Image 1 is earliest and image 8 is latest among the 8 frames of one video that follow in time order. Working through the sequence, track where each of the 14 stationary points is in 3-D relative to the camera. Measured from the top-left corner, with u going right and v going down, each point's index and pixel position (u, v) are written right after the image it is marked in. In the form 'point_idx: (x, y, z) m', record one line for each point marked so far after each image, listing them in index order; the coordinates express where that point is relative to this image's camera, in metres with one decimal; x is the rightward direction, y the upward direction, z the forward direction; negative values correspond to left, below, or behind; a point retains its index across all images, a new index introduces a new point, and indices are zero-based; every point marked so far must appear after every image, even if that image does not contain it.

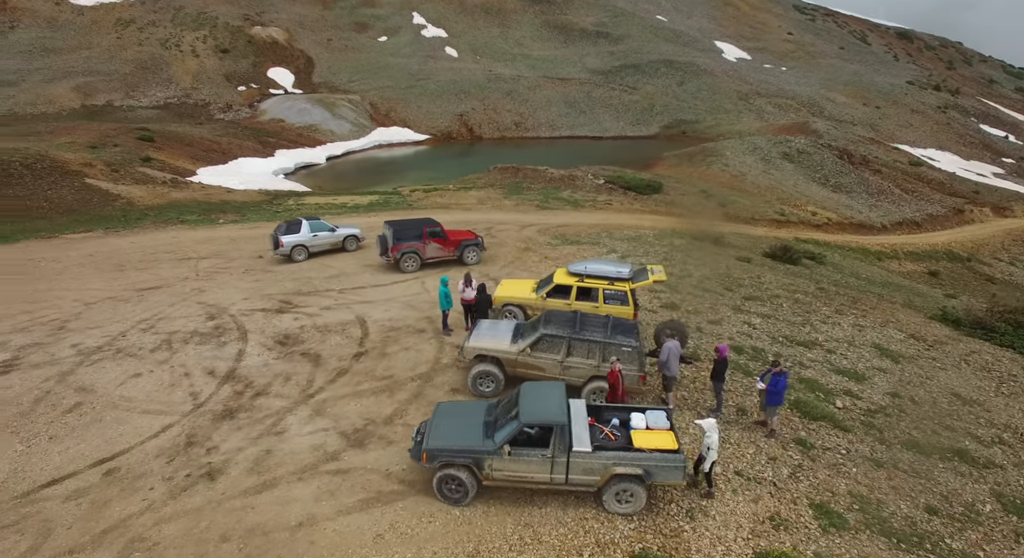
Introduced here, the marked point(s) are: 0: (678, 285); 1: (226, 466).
0: (+5.4, -0.1, +17.0) m
1: (-4.3, -2.8, +8.0) m
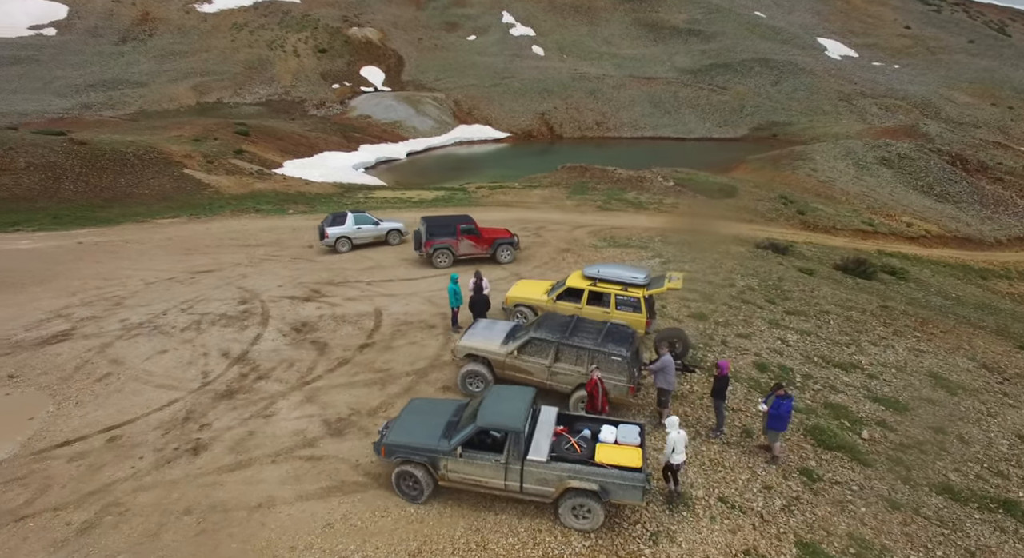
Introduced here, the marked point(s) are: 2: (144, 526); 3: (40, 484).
0: (+6.2, -0.4, +16.1) m
1: (-4.8, -2.6, +8.4) m
2: (-4.7, -3.2, +6.8) m
3: (-6.9, -3.0, +7.7) m
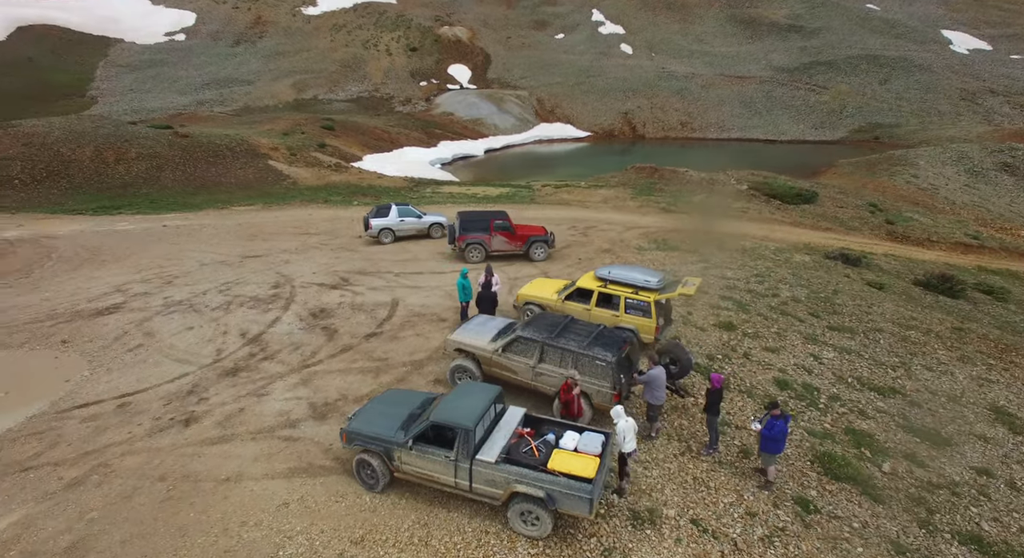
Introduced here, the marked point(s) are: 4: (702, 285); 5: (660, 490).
0: (+6.8, -0.6, +15.0) m
1: (-5.2, -2.3, +8.9) m
2: (-5.3, -2.9, +7.2) m
3: (-7.4, -2.6, +8.5) m
4: (+5.8, -0.1, +16.1) m
5: (+2.1, -3.1, +7.7) m
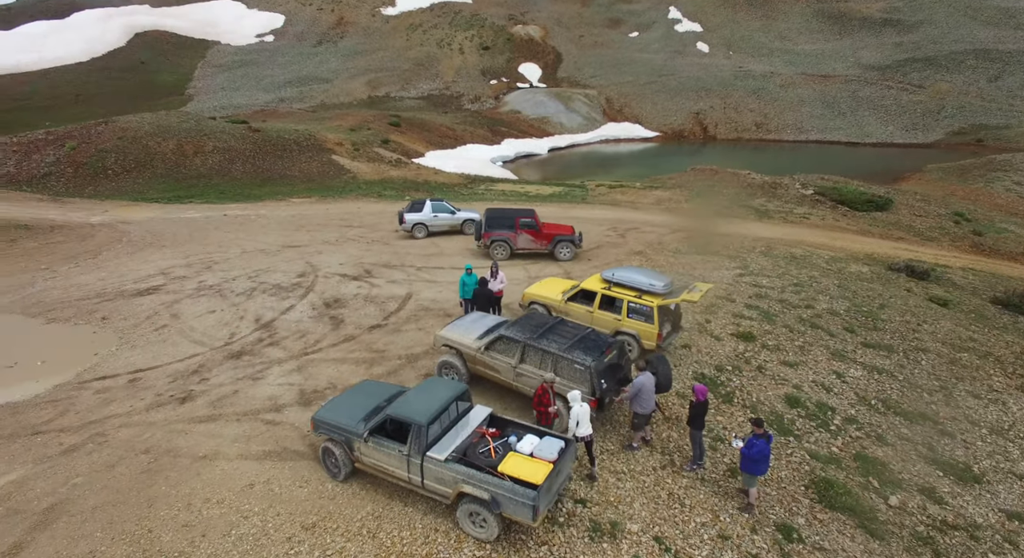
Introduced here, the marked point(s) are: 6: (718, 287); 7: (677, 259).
0: (+7.1, -0.8, +14.1) m
1: (-5.5, -2.0, +9.3) m
2: (-5.9, -2.6, +7.7) m
3: (-7.7, -2.2, +9.2) m
4: (+6.3, -0.3, +15.3) m
5: (+1.6, -3.1, +7.4) m
6: (+6.0, -0.2, +15.3) m
7: (+6.5, +0.8, +19.9) m
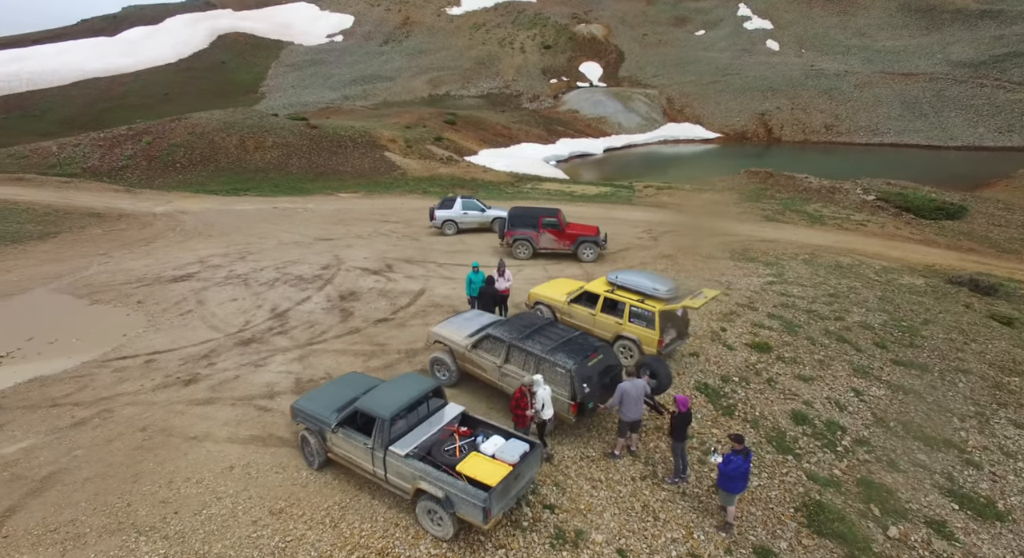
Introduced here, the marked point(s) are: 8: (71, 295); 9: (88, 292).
0: (+7.4, -1.1, +13.3) m
1: (-5.7, -1.8, +9.8) m
2: (-6.2, -2.4, +8.2) m
3: (-7.9, -1.9, +9.8) m
4: (+6.7, -0.5, +14.6) m
5: (+1.2, -3.1, +7.1) m
6: (+6.4, -0.4, +14.6) m
7: (+7.4, +0.6, +19.2) m
8: (-12.7, -0.4, +15.4) m
9: (-12.4, -0.3, +15.6) m
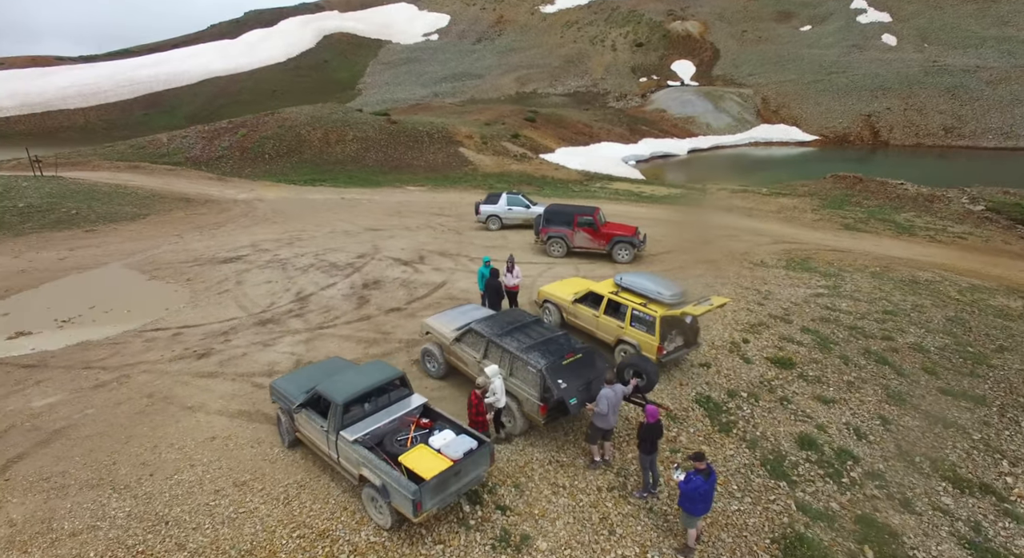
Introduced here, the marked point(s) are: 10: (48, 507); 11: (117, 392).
0: (+7.6, -1.4, +12.2) m
1: (-5.8, -1.5, +10.4) m
2: (-6.6, -2.0, +9.0) m
3: (-8.0, -1.4, +10.8) m
4: (+7.2, -0.8, +13.5) m
5: (+0.5, -3.1, +6.9) m
6: (+6.9, -0.7, +13.6) m
7: (+8.5, +0.3, +17.9) m
8: (-11.9, +0.3, +16.9) m
9: (-11.6, +0.4, +17.1) m
10: (-5.7, -2.8, +6.6) m
11: (-6.7, -1.9, +9.0) m
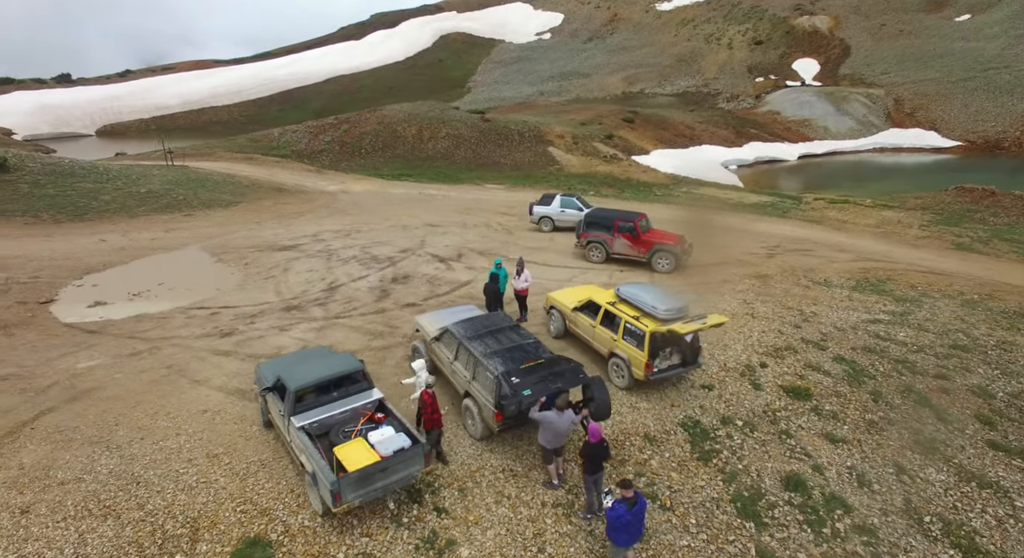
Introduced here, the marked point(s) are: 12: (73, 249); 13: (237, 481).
0: (+7.6, -1.9, +10.8) m
1: (-5.9, -1.2, +11.4) m
2: (-6.9, -1.6, +10.1) m
3: (-8.0, -1.0, +12.1) m
4: (+7.4, -1.3, +12.2) m
5: (-0.4, -3.2, +6.8) m
6: (+7.2, -1.2, +12.3) m
7: (+9.6, -0.3, +16.3) m
8: (-10.7, +1.0, +18.8) m
9: (-10.3, +1.0, +18.9) m
10: (-6.6, -2.5, +7.6) m
11: (-7.0, -1.6, +10.2) m
12: (-15.9, +1.1, +19.4) m
13: (-3.8, -2.8, +7.3) m
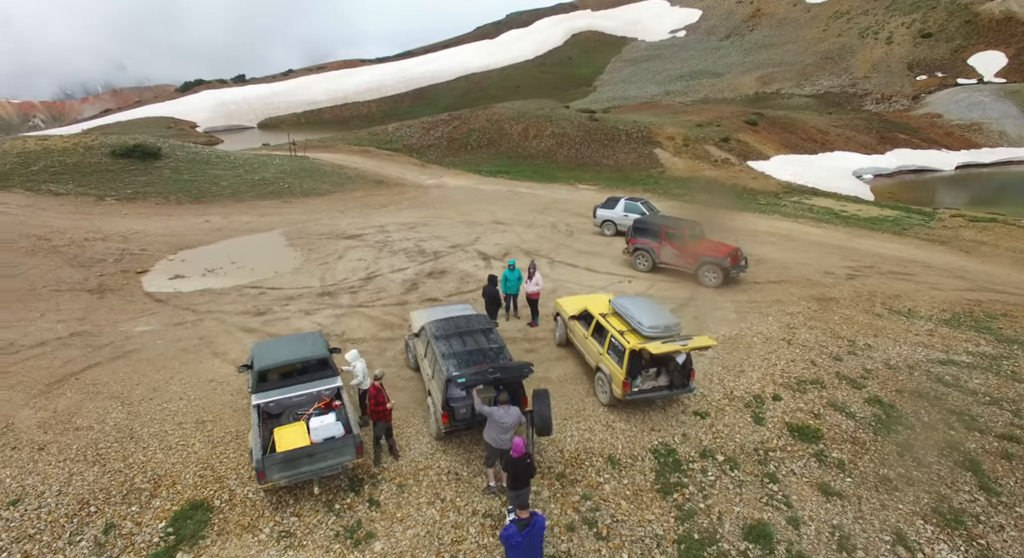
0: (+7.3, -2.5, +9.2) m
1: (-5.7, -0.8, +12.5) m
2: (-7.0, -1.2, +11.4) m
3: (-7.6, -0.5, +13.6) m
4: (+7.4, -2.0, +10.6) m
5: (-1.4, -3.2, +6.9) m
6: (+7.2, -1.8, +10.8) m
7: (+10.4, -1.1, +14.2) m
8: (-8.8, +1.7, +20.7) m
9: (-8.4, +1.7, +20.7) m
10: (-7.2, -2.1, +8.9) m
11: (-7.1, -1.1, +11.5) m
12: (-13.8, +2.2, +22.3) m
13: (-4.6, -2.6, +8.1) m
